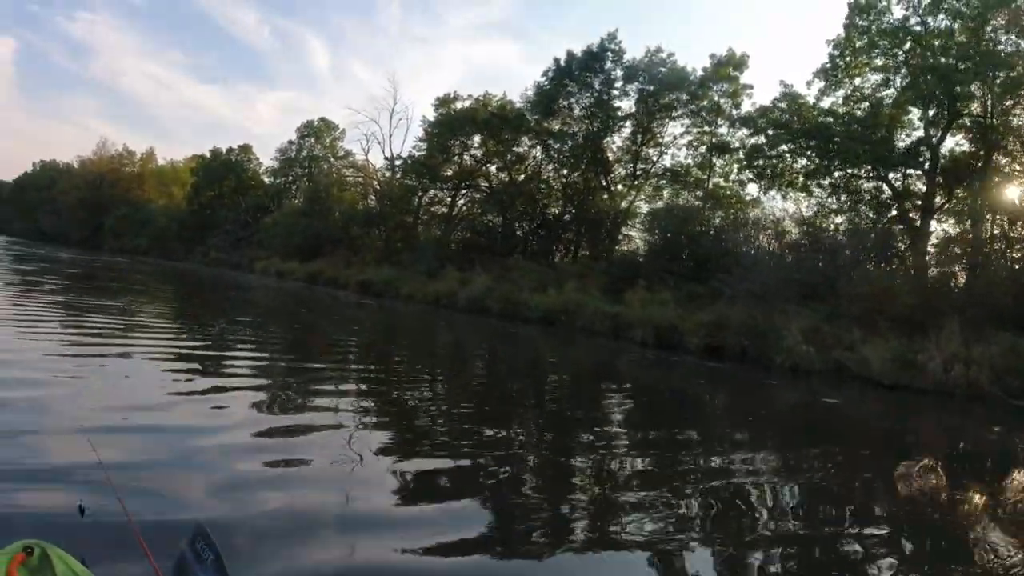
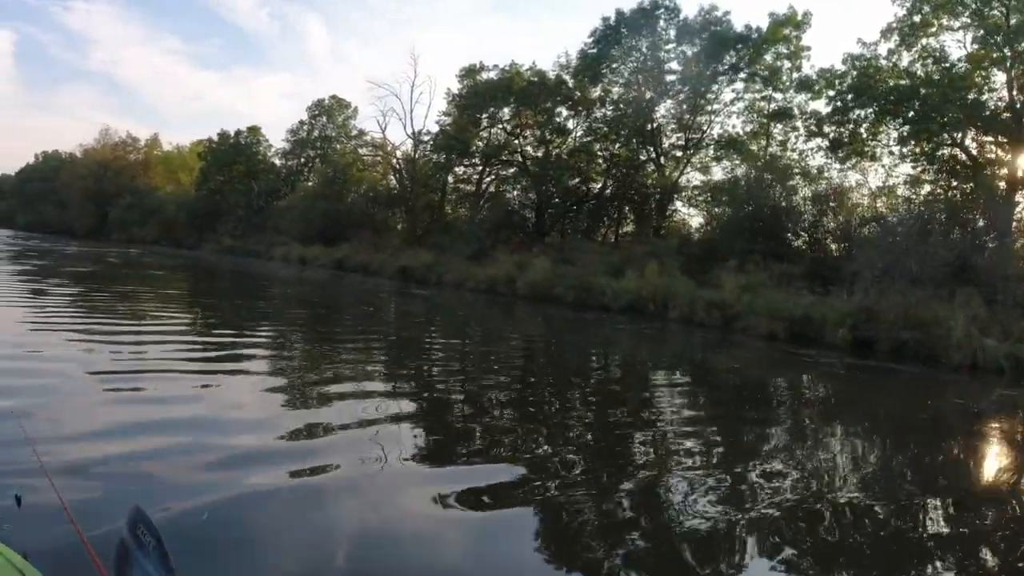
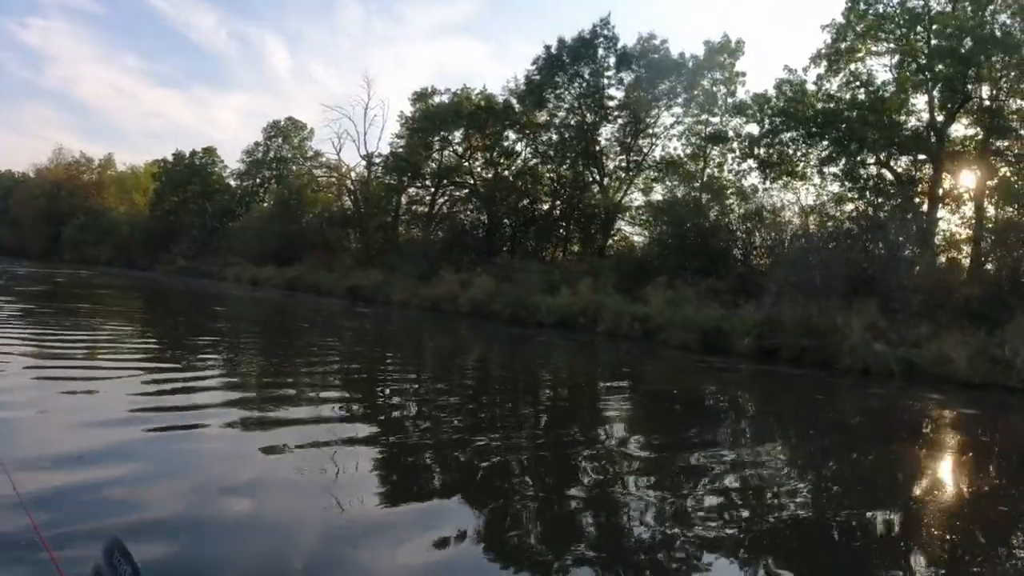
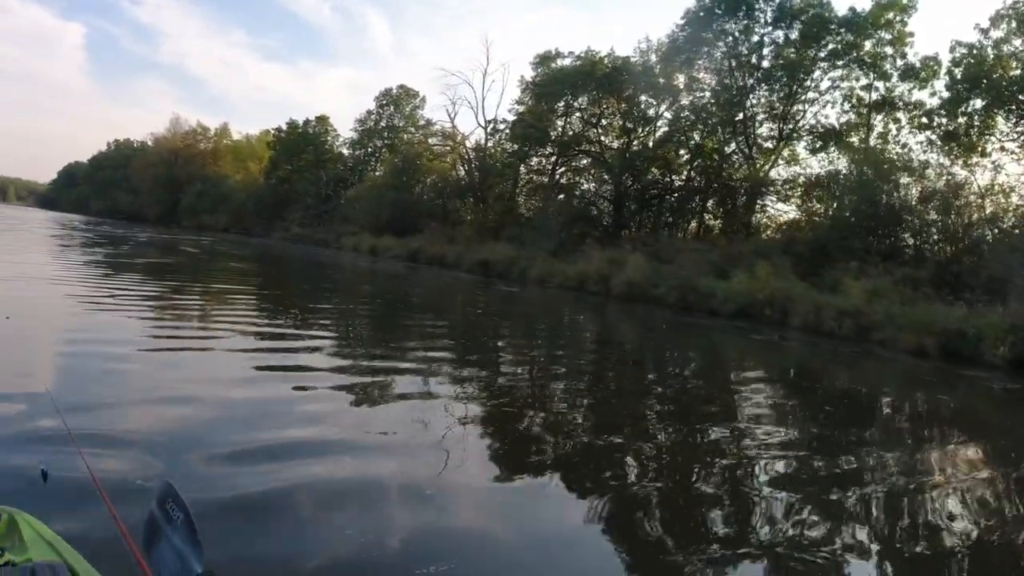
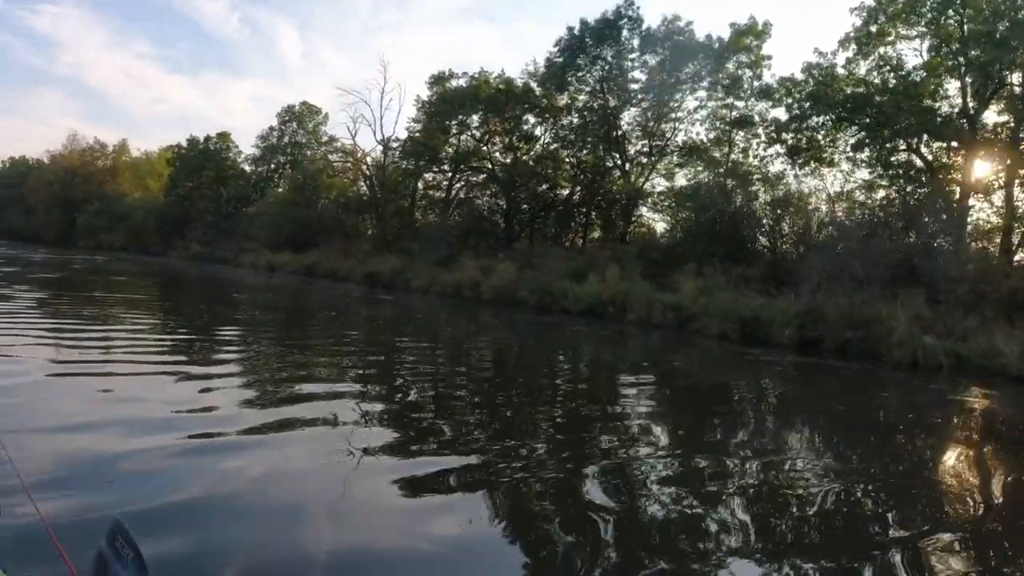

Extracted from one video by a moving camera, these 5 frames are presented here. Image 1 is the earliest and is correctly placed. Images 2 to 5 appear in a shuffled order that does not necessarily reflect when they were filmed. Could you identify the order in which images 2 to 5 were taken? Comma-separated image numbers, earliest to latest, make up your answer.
3, 5, 2, 4
